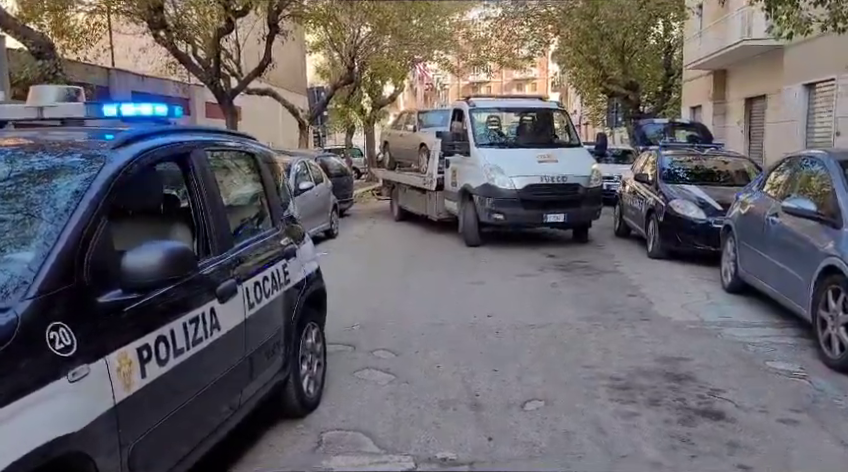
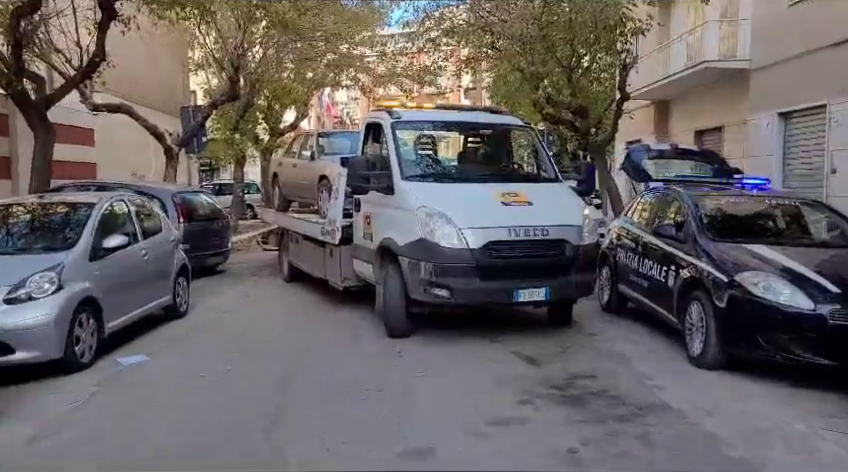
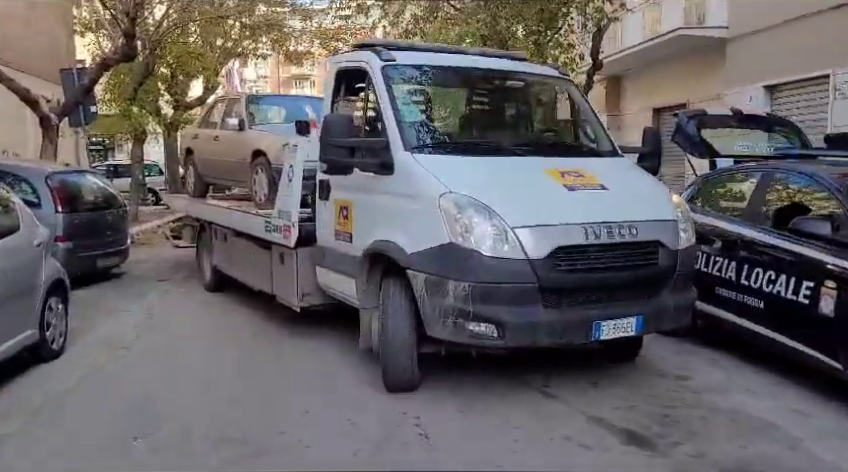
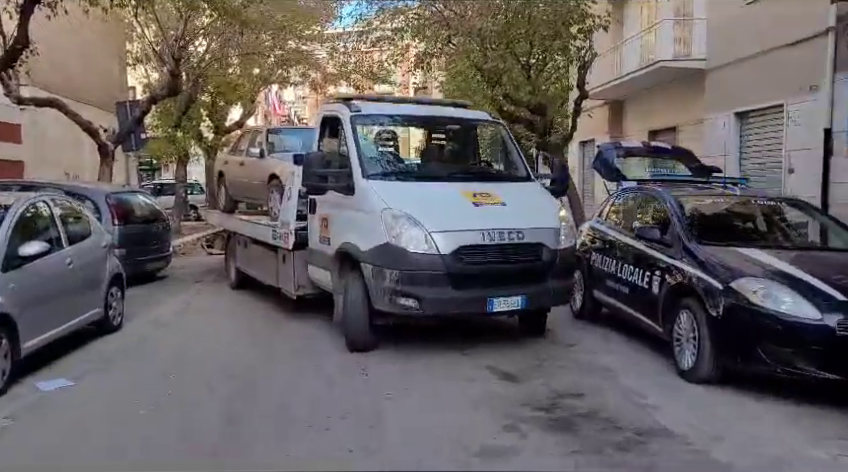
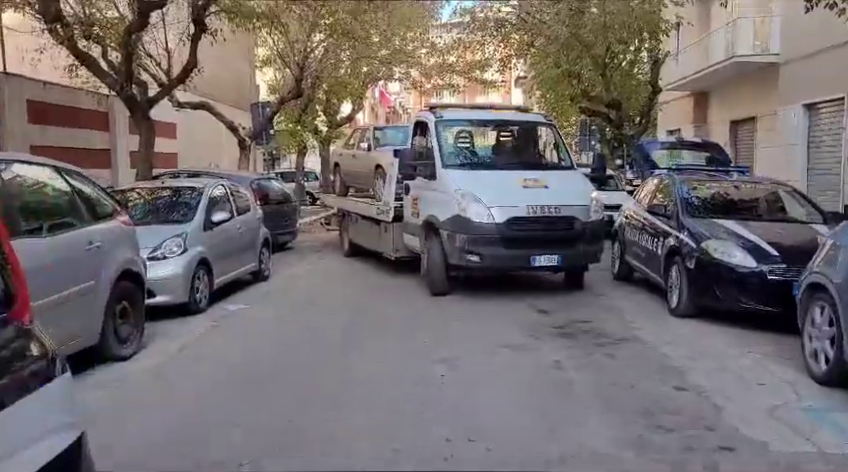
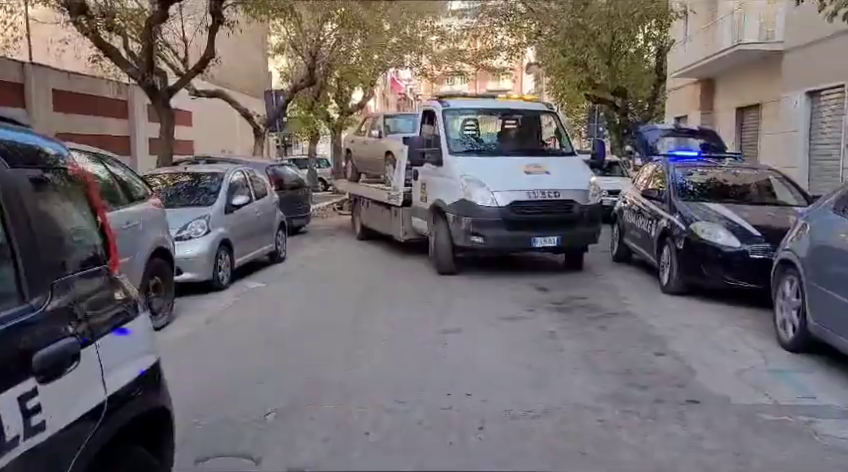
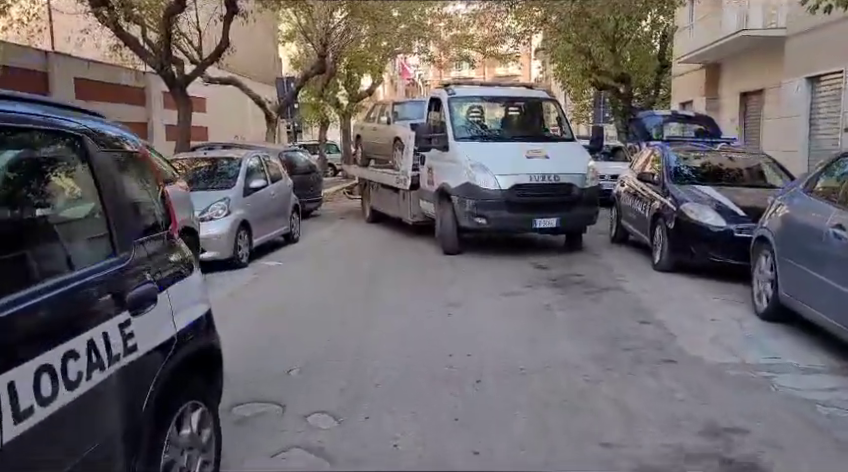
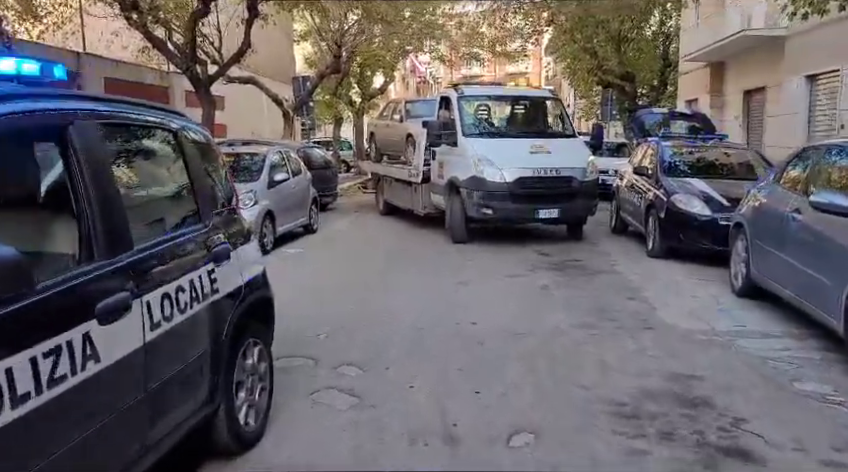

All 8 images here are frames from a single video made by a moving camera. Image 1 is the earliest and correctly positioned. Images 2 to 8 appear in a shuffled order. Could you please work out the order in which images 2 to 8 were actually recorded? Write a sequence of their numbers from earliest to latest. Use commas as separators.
8, 7, 6, 5, 2, 4, 3
